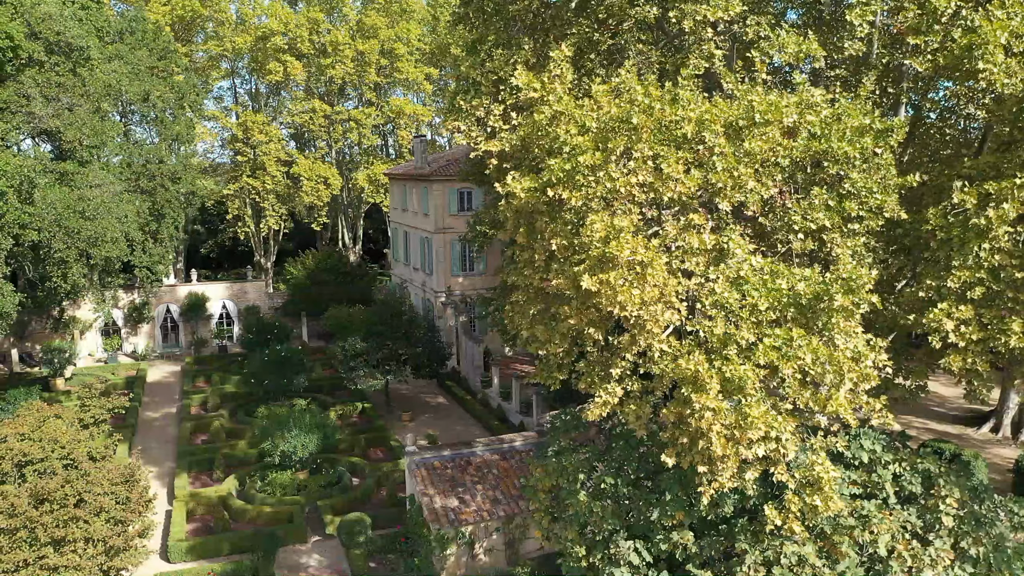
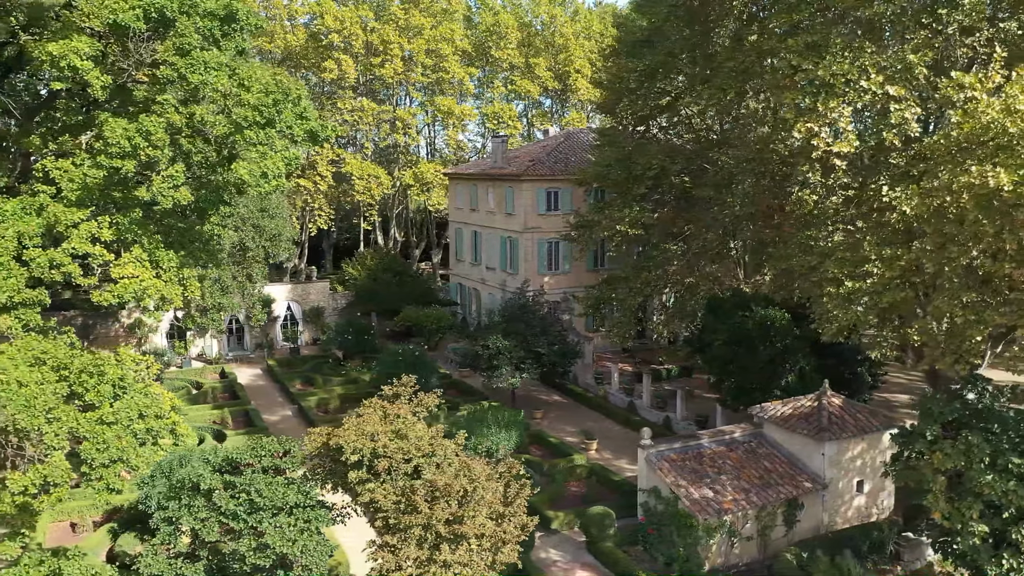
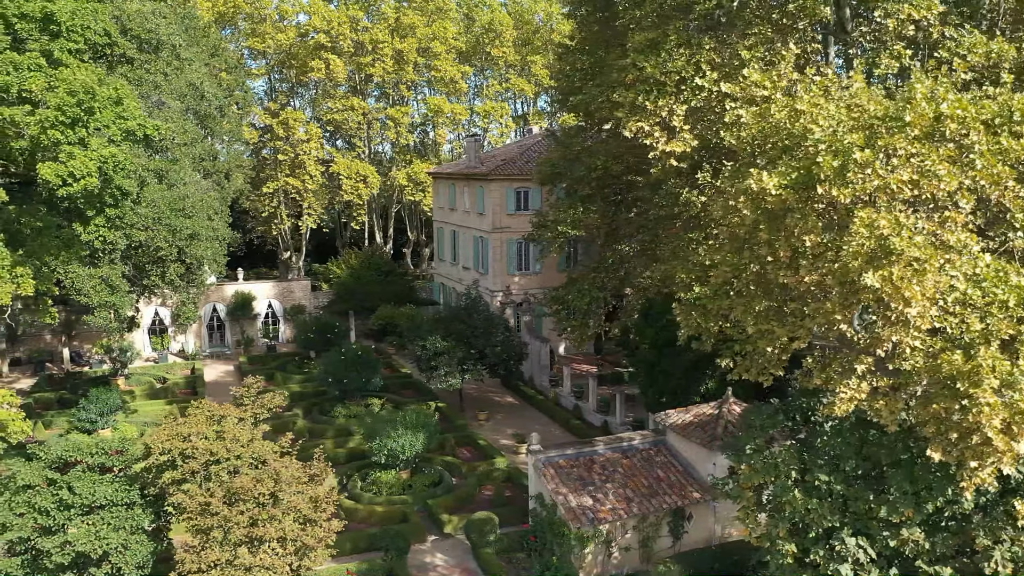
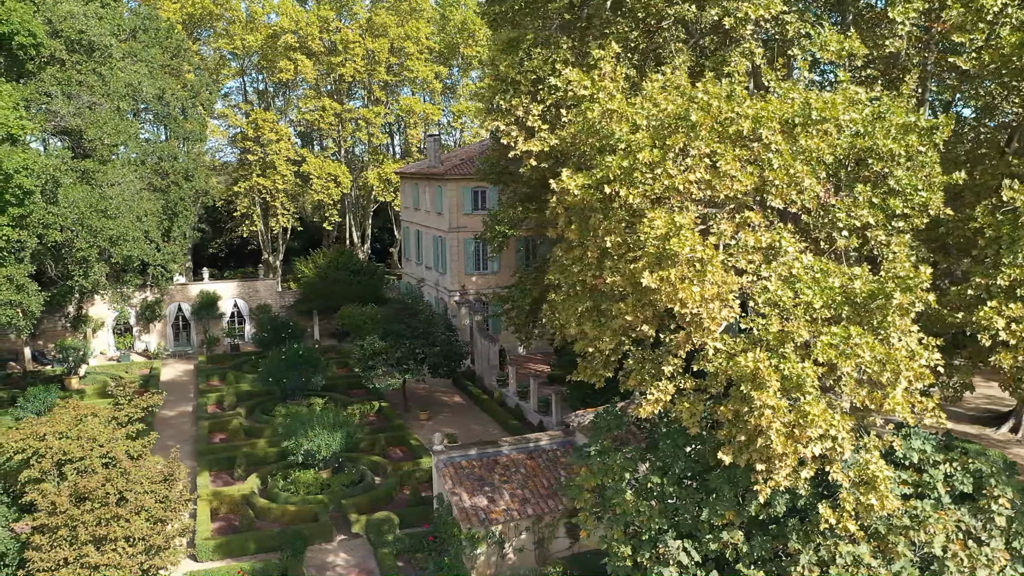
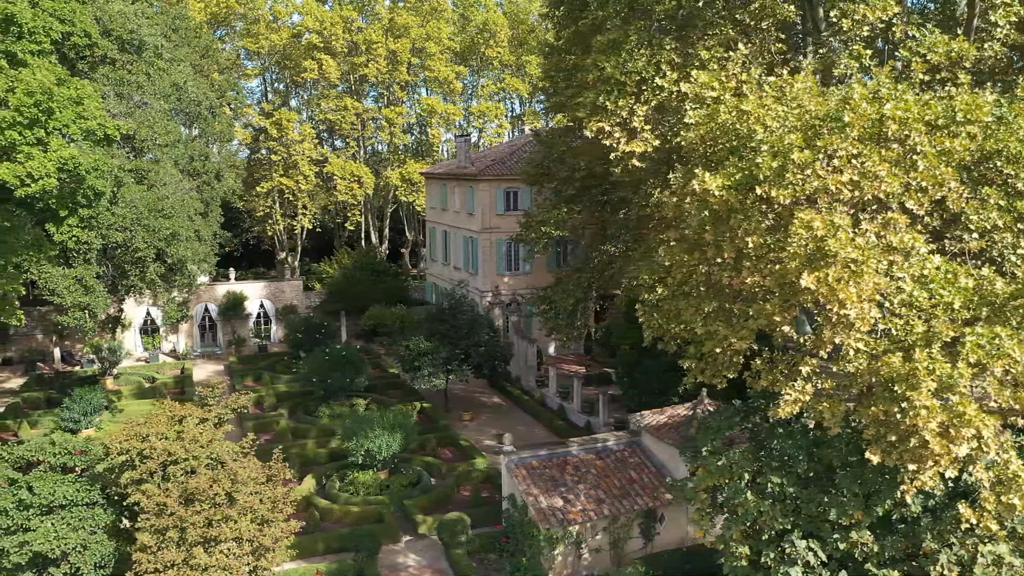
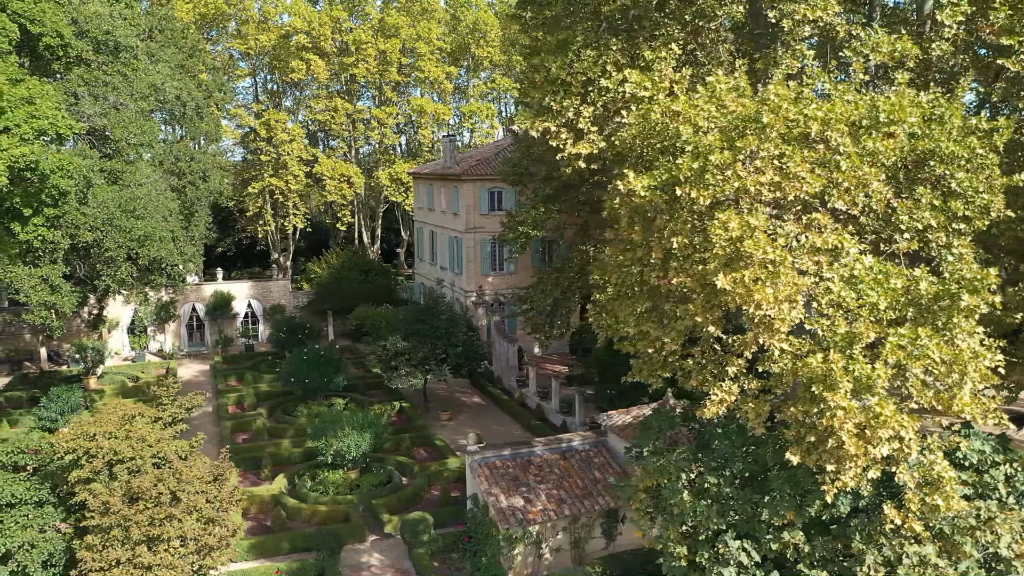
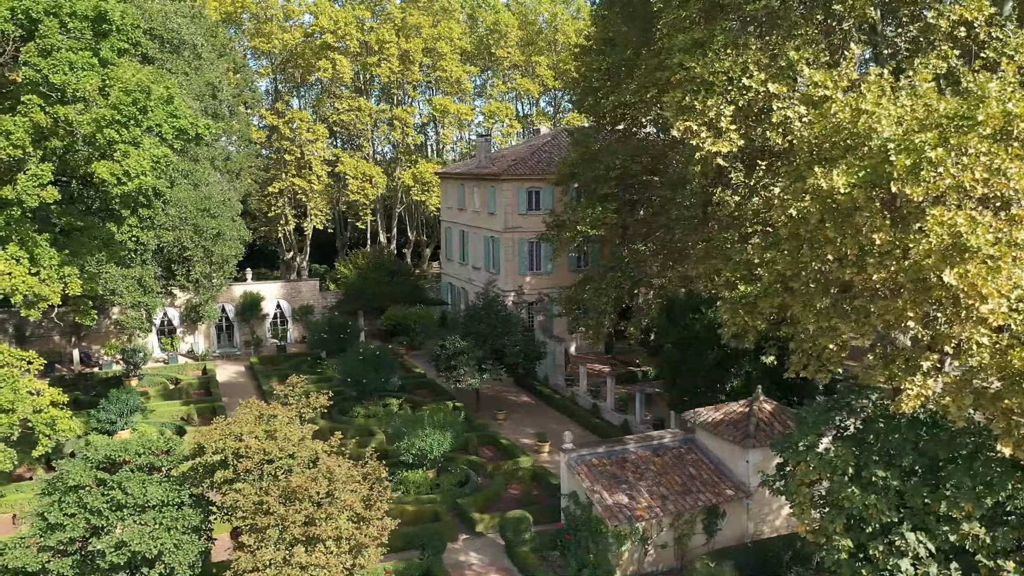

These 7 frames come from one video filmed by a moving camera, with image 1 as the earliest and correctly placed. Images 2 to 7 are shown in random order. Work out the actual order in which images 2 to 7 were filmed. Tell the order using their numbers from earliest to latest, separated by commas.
4, 6, 5, 3, 7, 2
